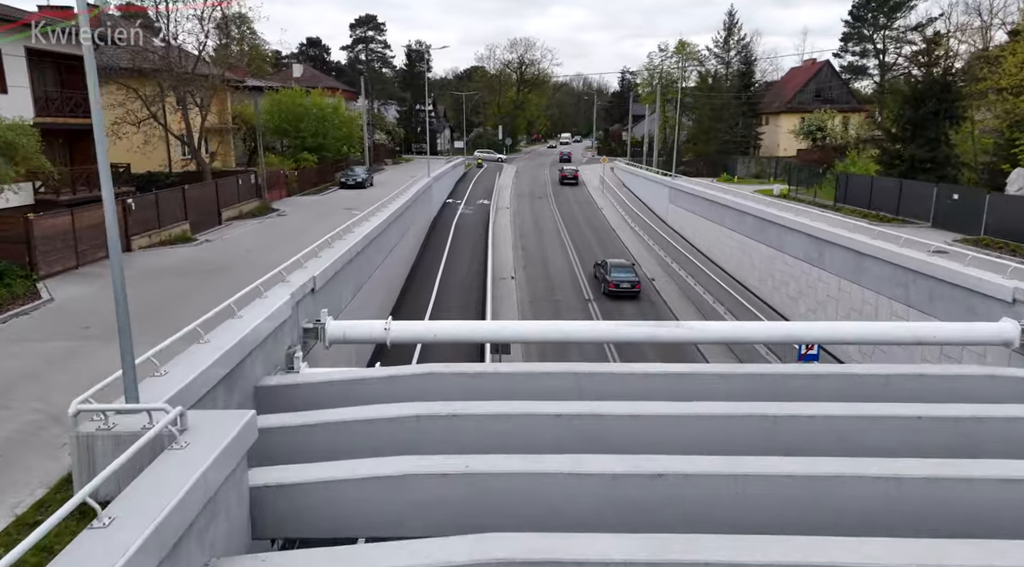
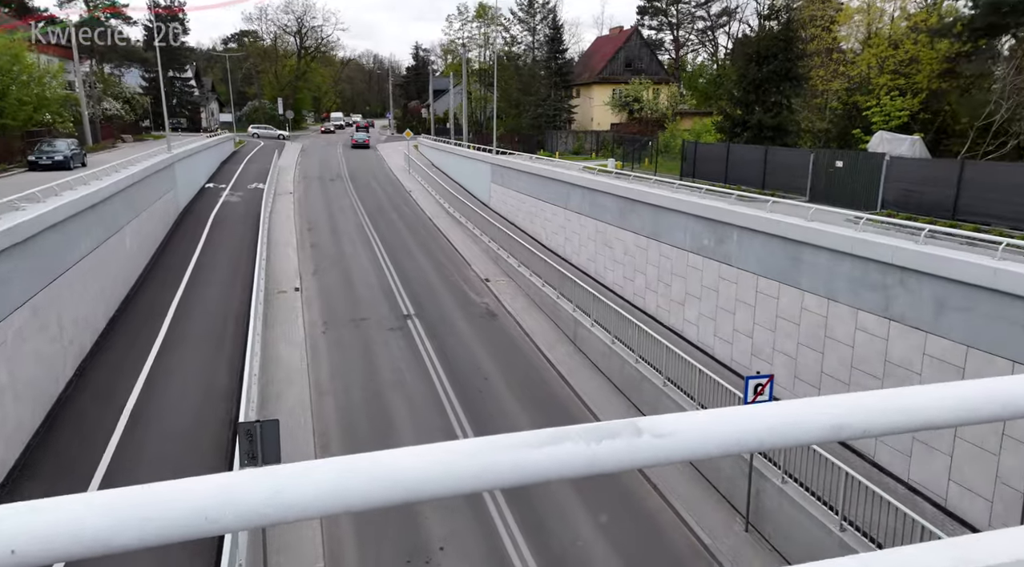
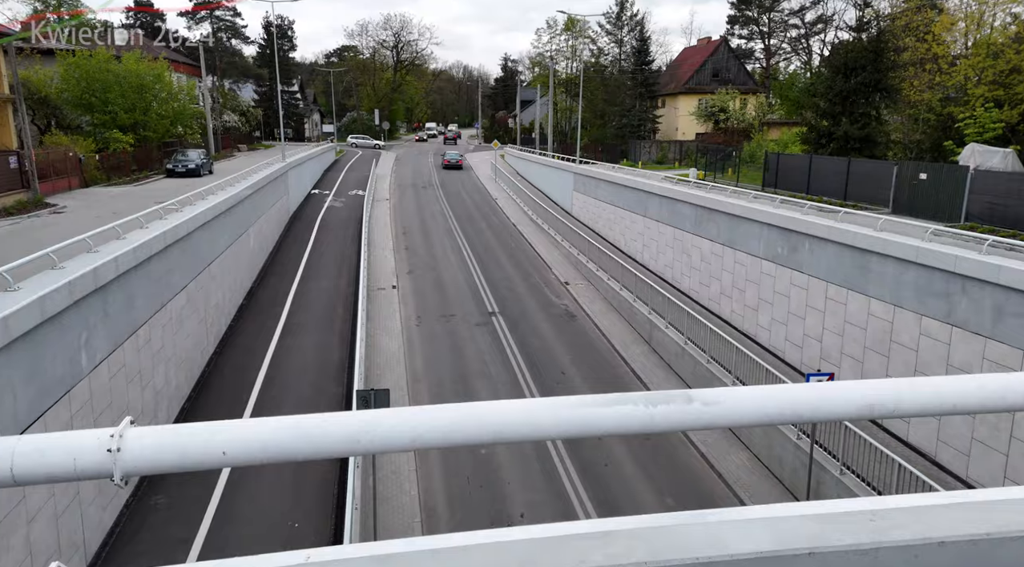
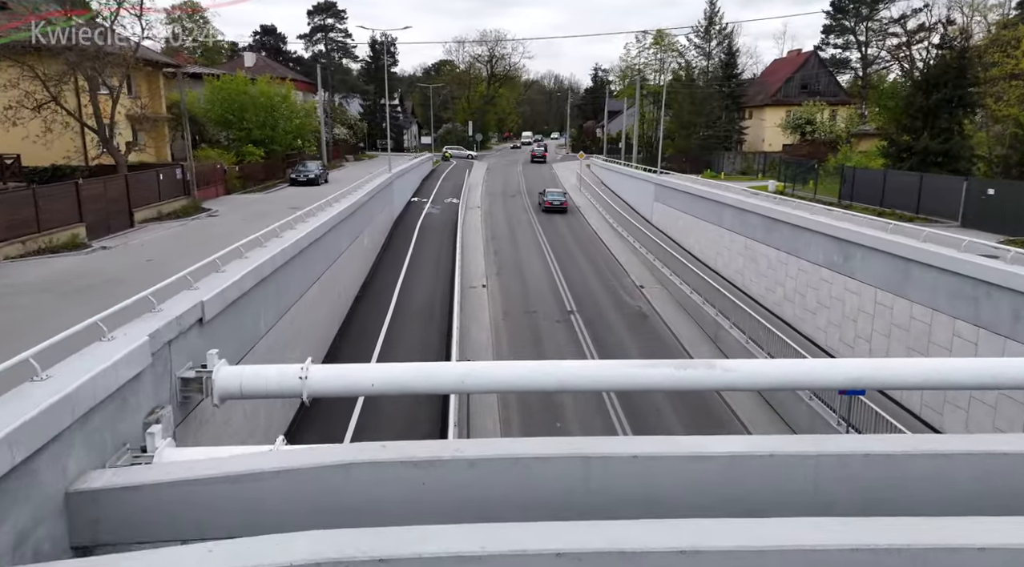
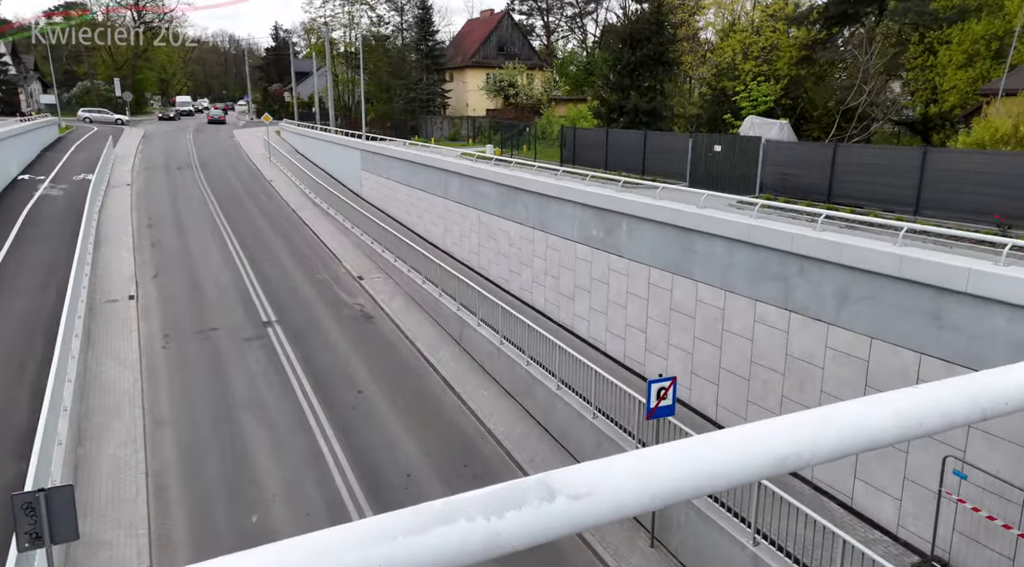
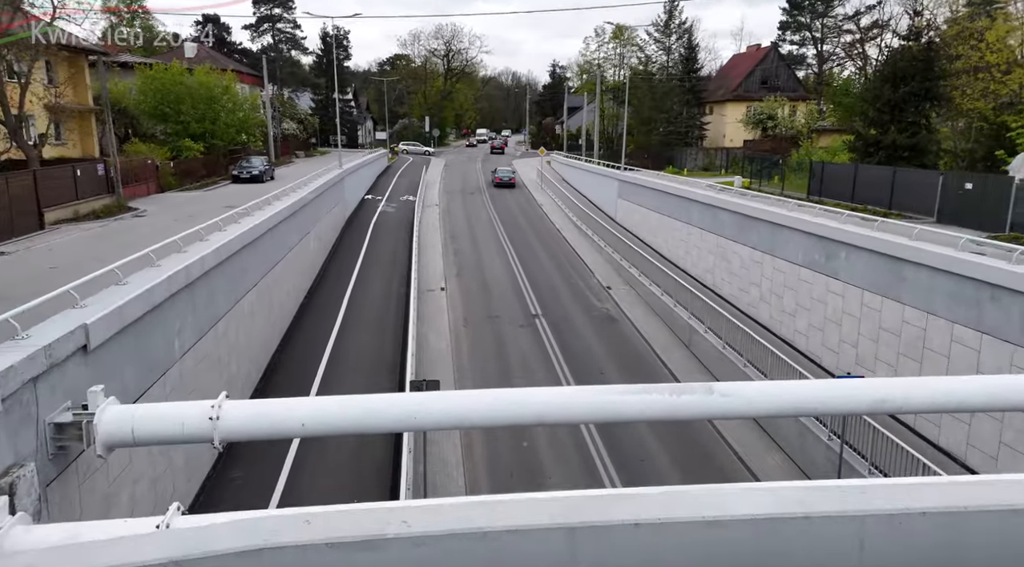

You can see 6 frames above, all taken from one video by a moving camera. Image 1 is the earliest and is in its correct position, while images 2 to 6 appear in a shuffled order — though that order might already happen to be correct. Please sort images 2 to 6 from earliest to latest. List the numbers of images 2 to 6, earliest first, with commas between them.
4, 6, 3, 2, 5
